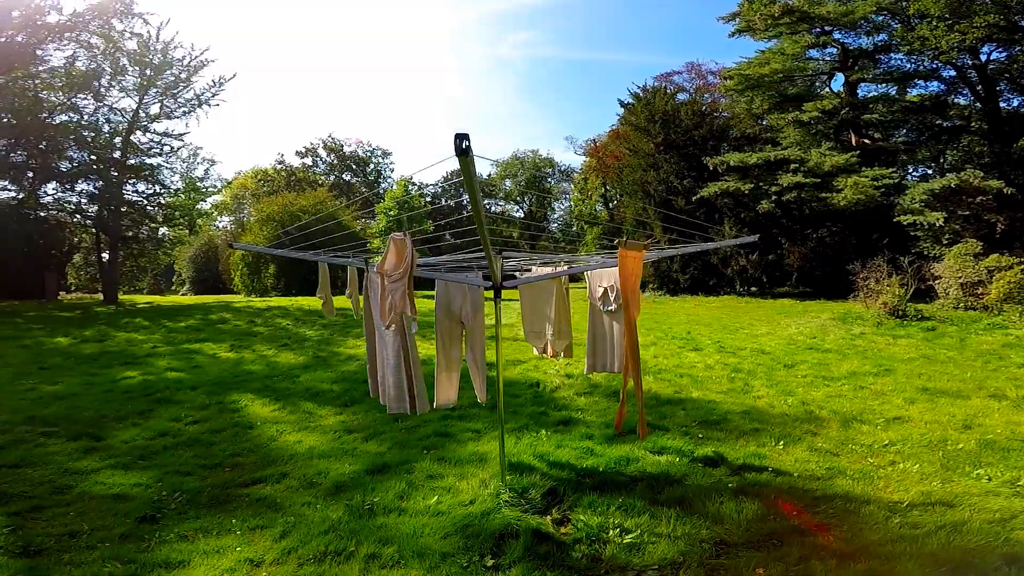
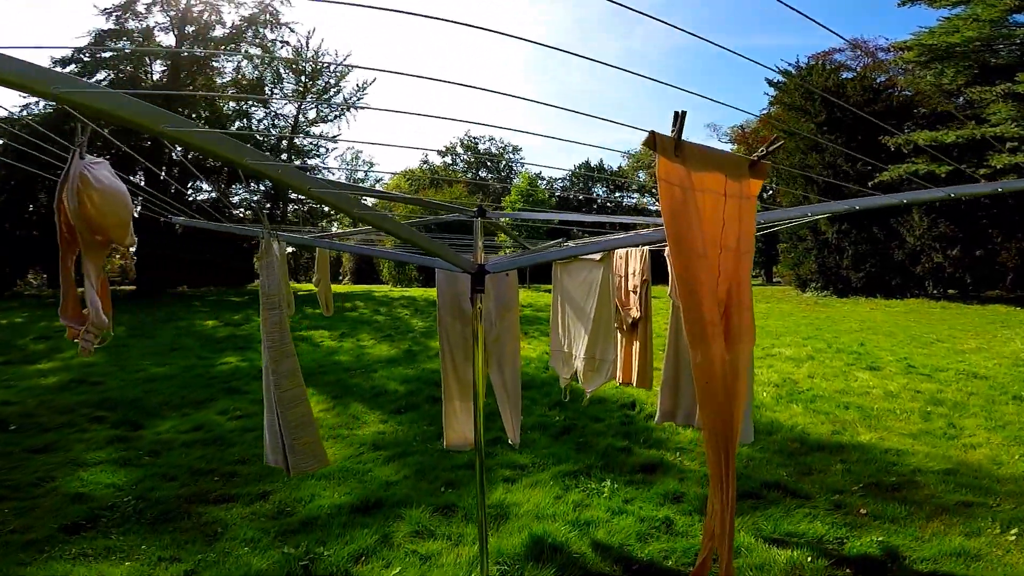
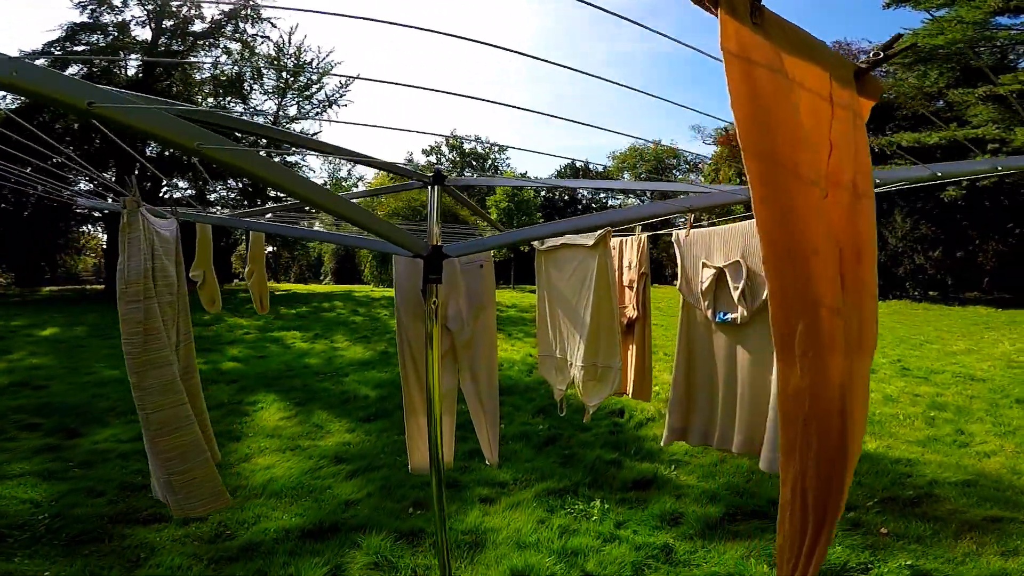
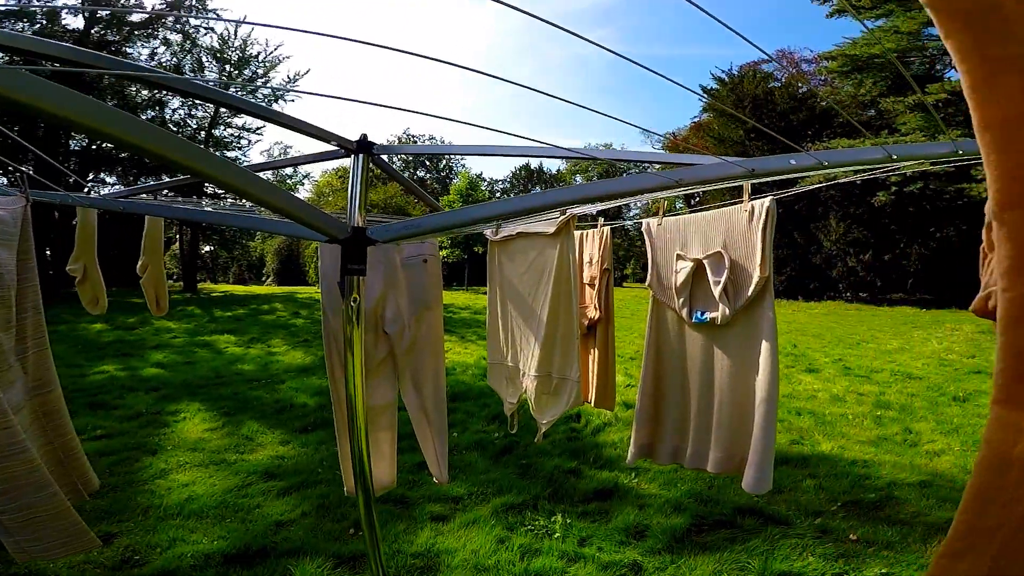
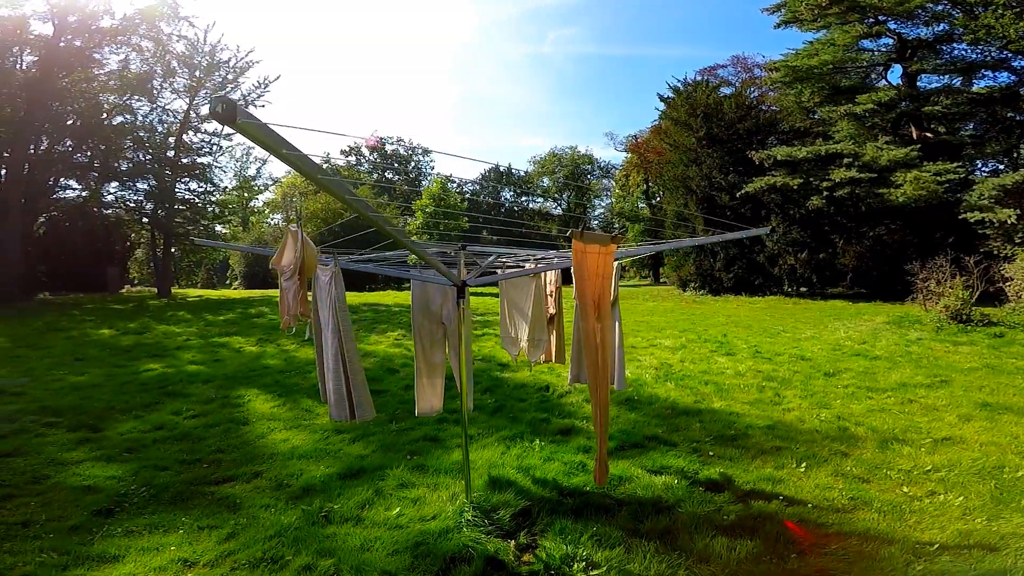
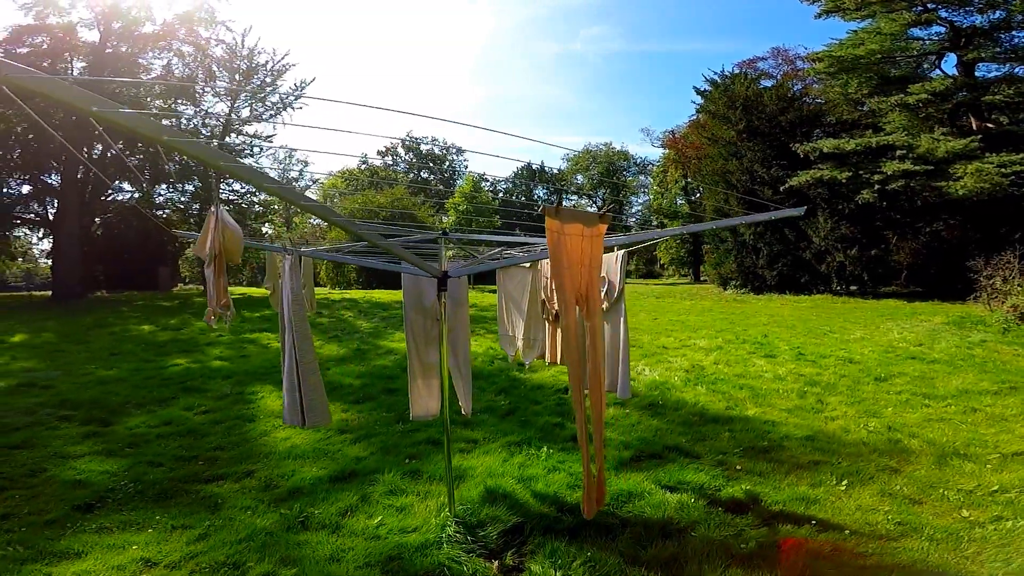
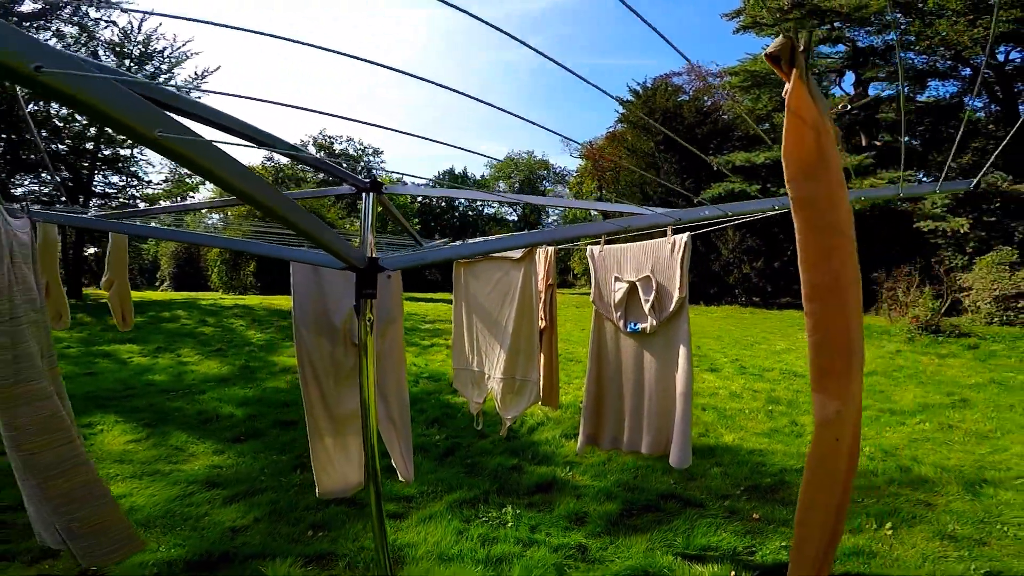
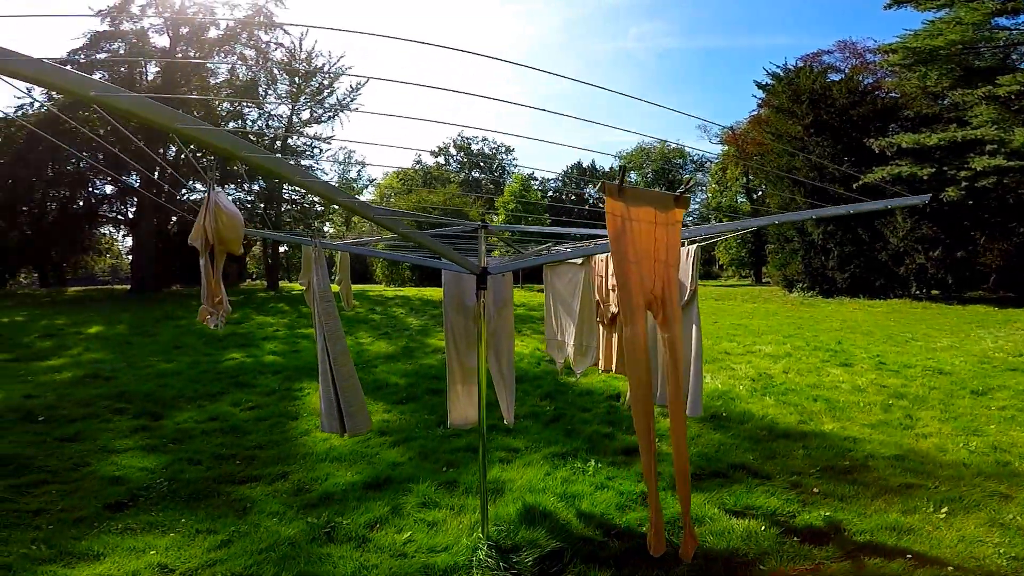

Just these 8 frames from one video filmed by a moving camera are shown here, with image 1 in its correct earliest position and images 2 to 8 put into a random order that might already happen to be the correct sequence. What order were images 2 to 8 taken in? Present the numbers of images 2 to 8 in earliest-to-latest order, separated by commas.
5, 6, 8, 2, 3, 4, 7
